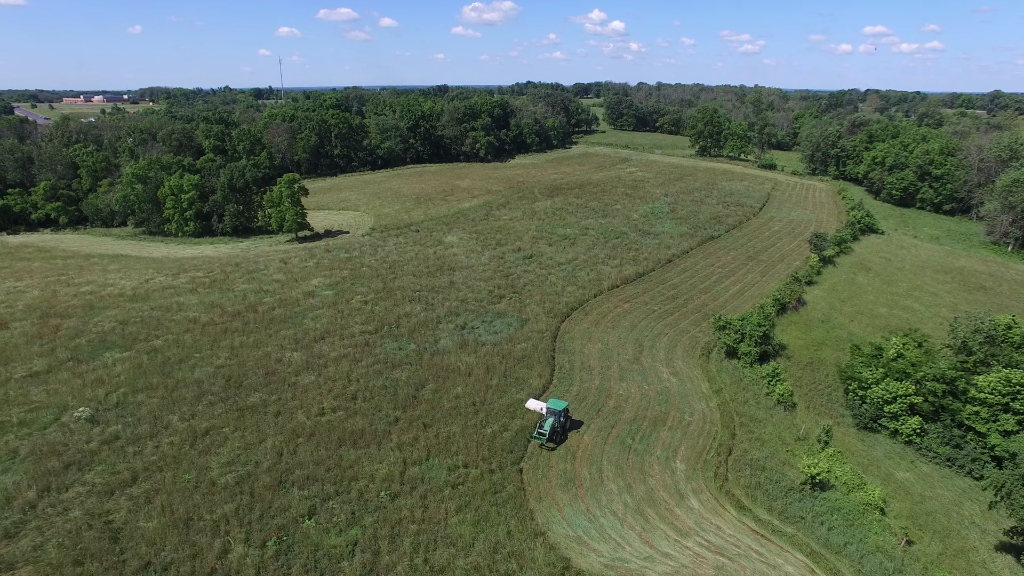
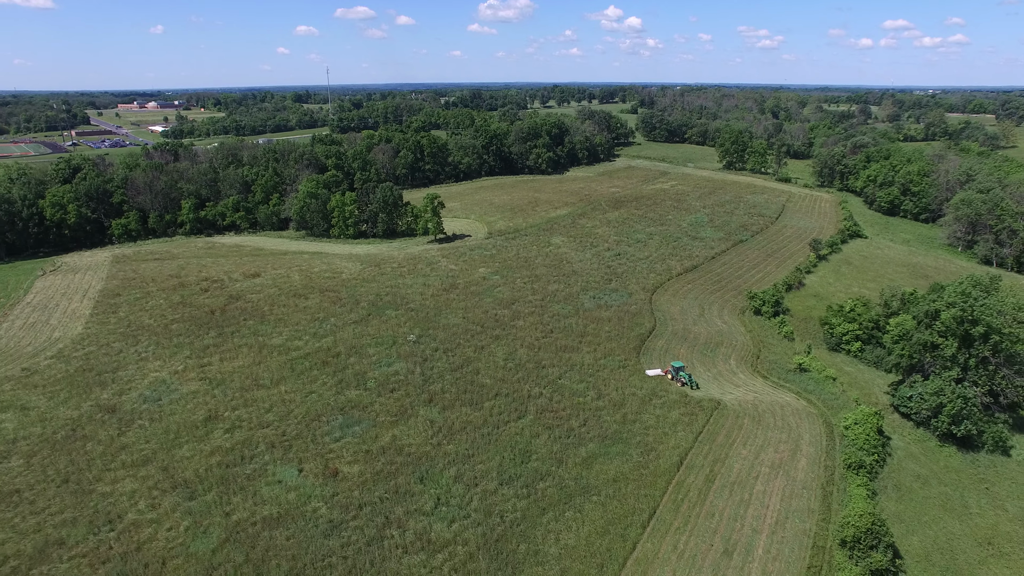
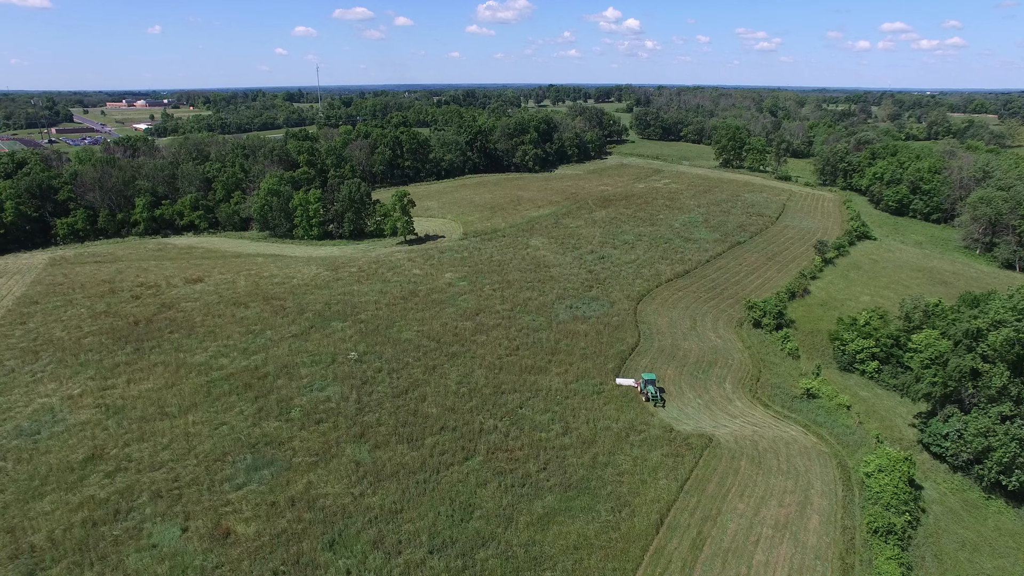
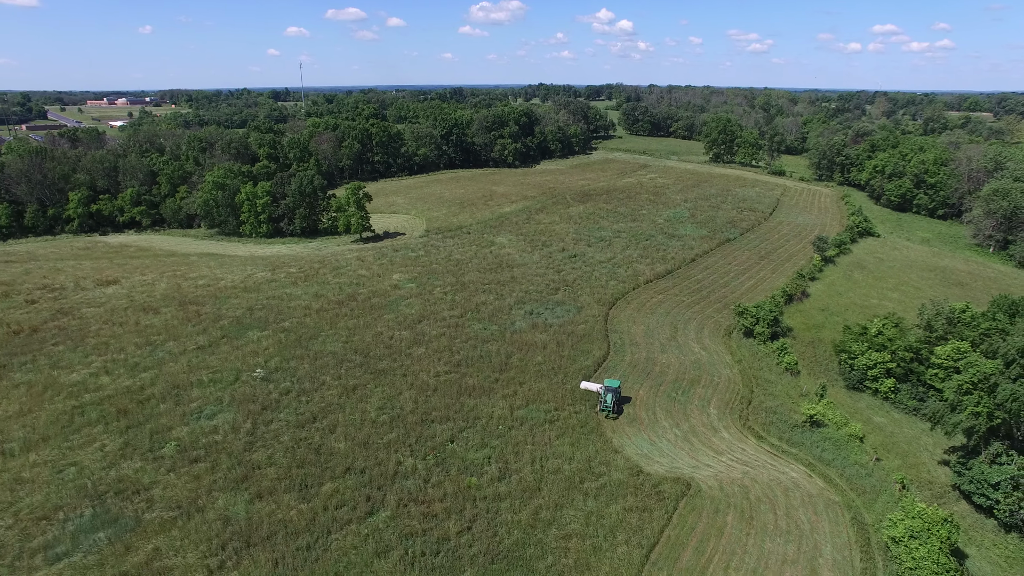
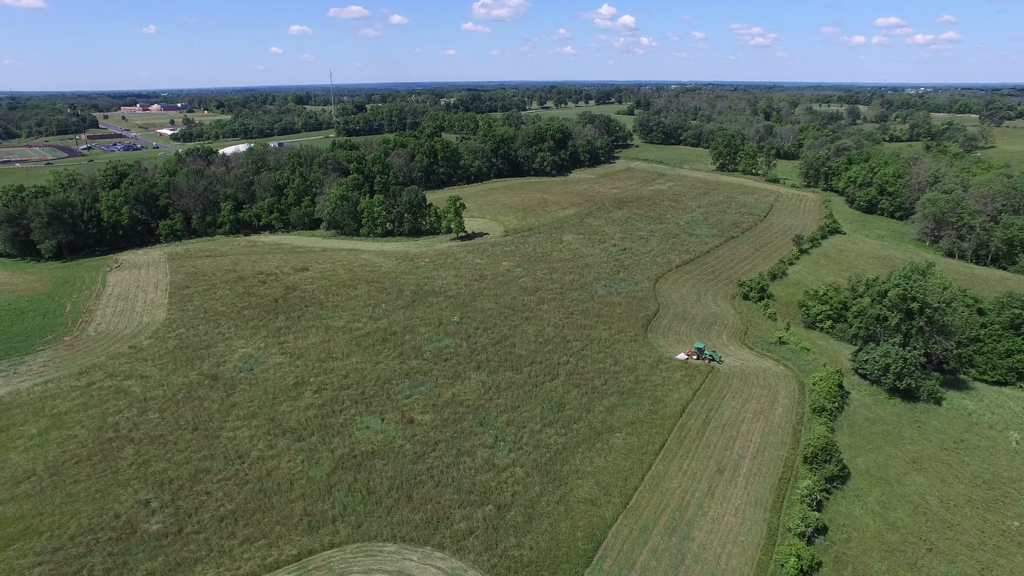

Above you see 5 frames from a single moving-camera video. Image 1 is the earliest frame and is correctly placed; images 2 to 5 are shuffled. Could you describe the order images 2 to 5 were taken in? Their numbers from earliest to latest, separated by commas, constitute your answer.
4, 3, 2, 5
